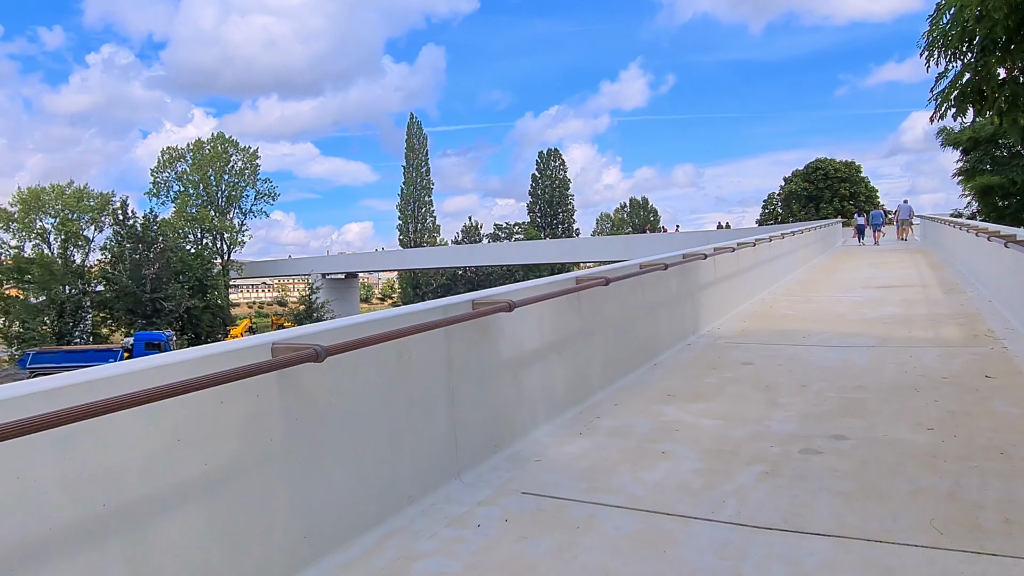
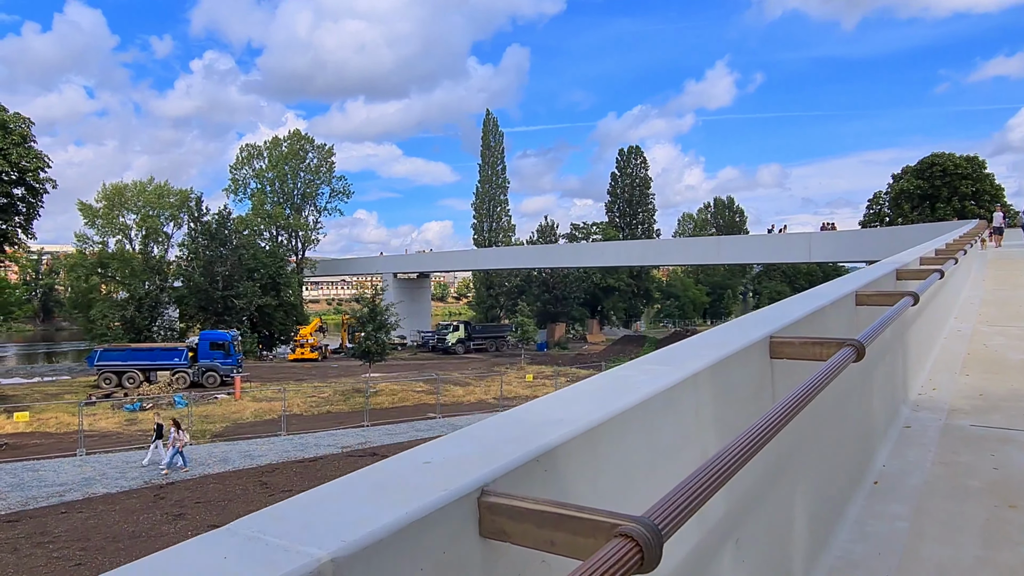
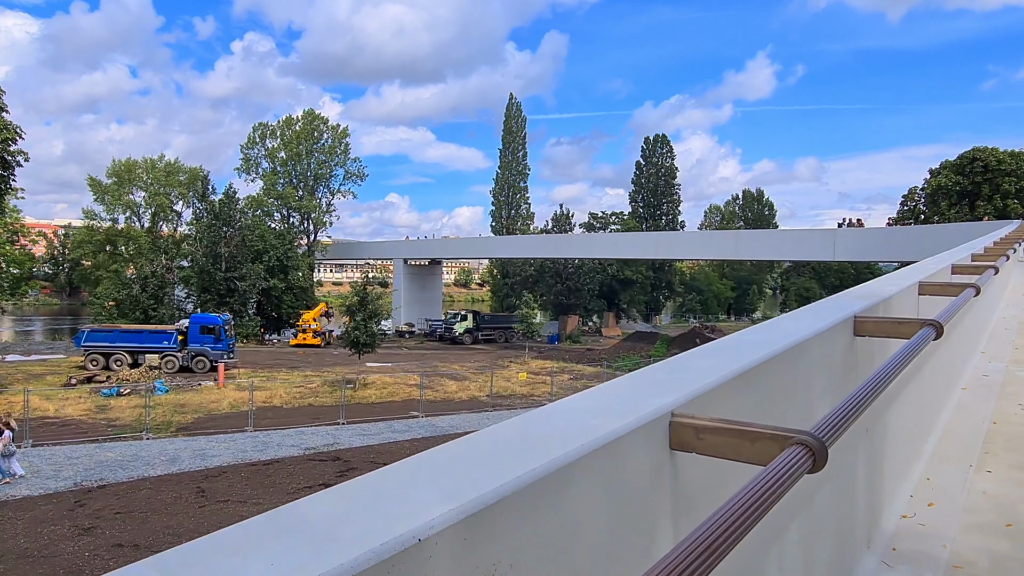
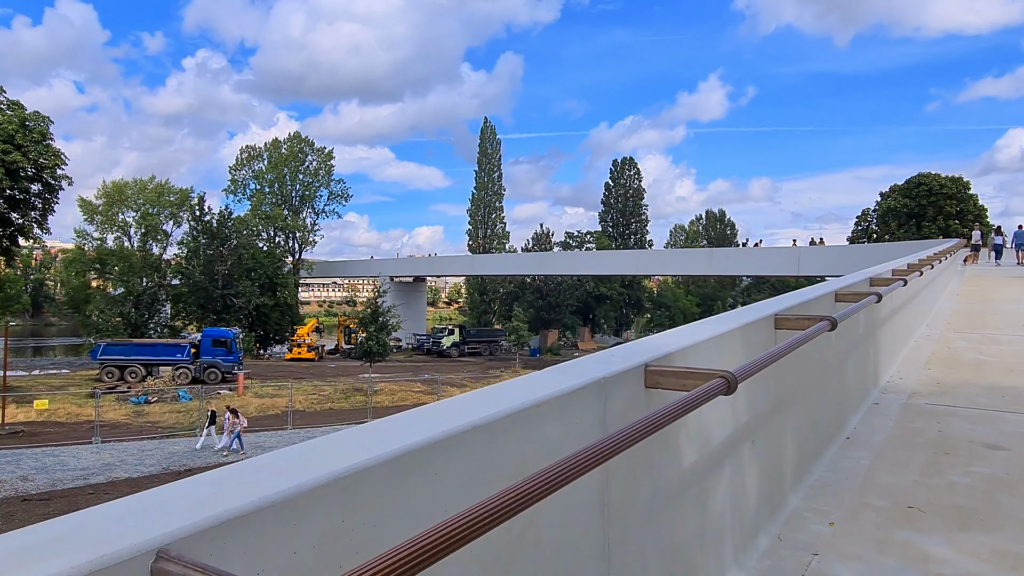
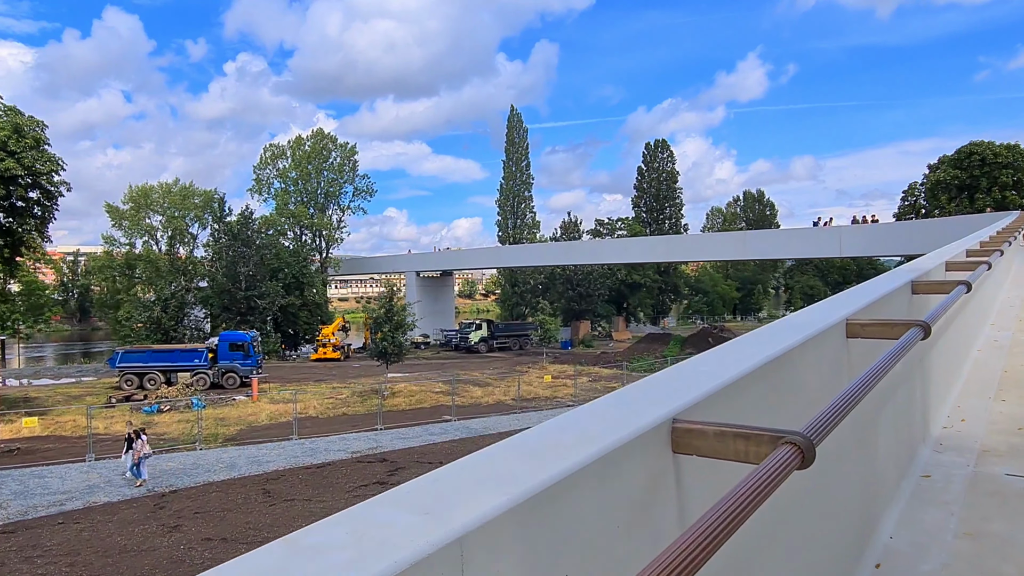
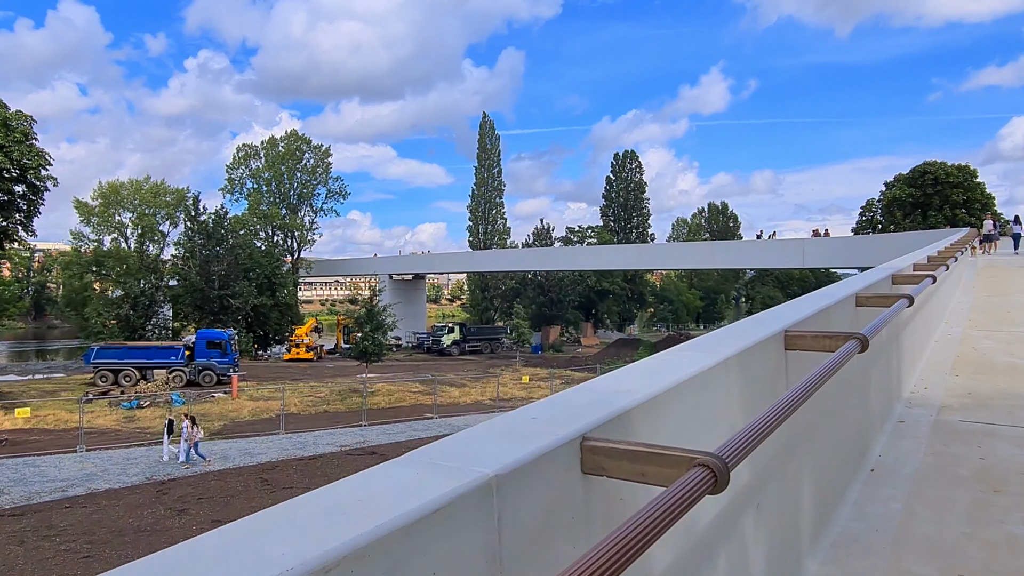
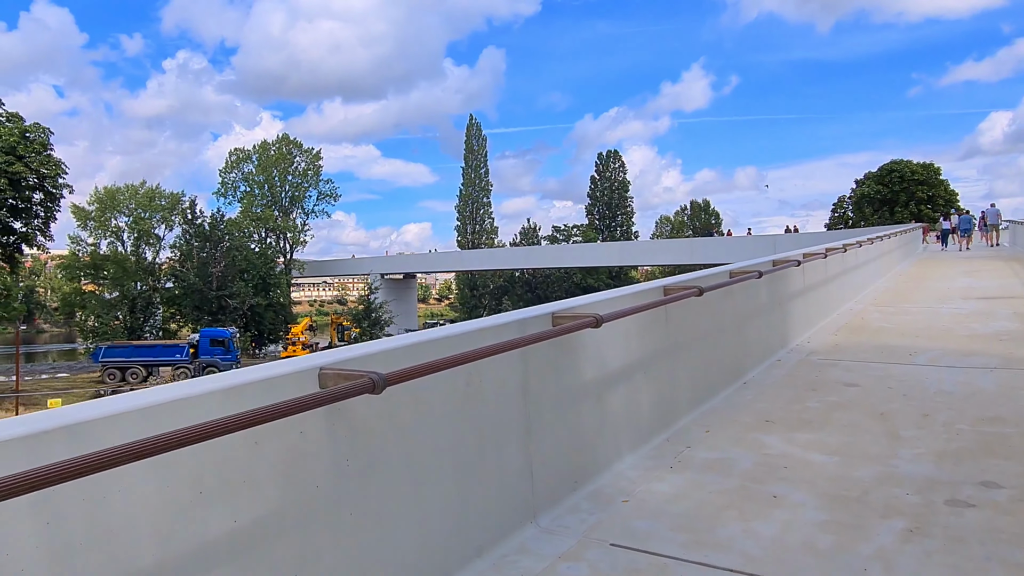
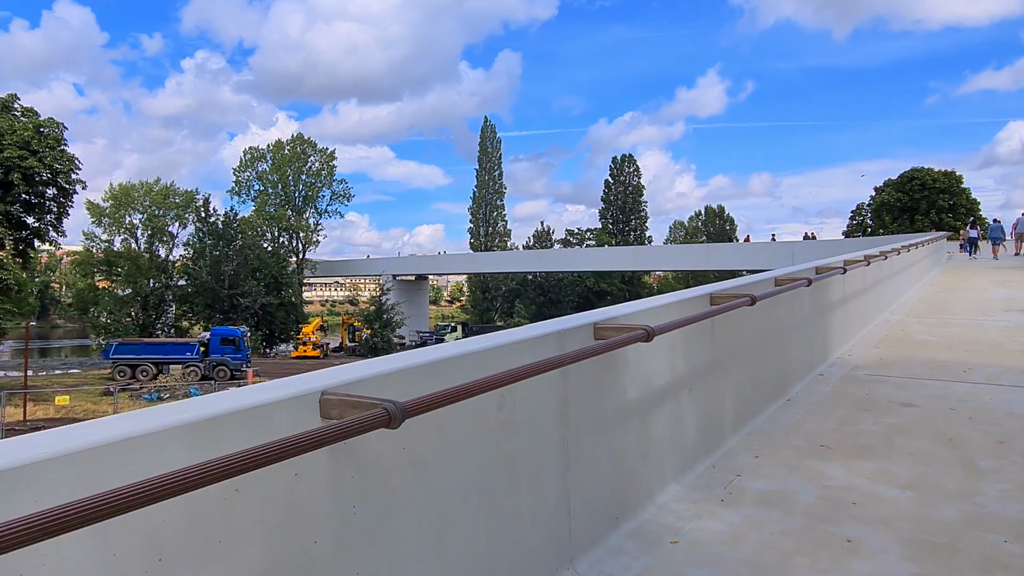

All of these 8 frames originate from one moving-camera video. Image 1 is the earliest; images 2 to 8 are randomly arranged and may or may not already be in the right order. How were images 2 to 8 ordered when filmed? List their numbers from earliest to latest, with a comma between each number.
7, 8, 4, 6, 2, 5, 3
